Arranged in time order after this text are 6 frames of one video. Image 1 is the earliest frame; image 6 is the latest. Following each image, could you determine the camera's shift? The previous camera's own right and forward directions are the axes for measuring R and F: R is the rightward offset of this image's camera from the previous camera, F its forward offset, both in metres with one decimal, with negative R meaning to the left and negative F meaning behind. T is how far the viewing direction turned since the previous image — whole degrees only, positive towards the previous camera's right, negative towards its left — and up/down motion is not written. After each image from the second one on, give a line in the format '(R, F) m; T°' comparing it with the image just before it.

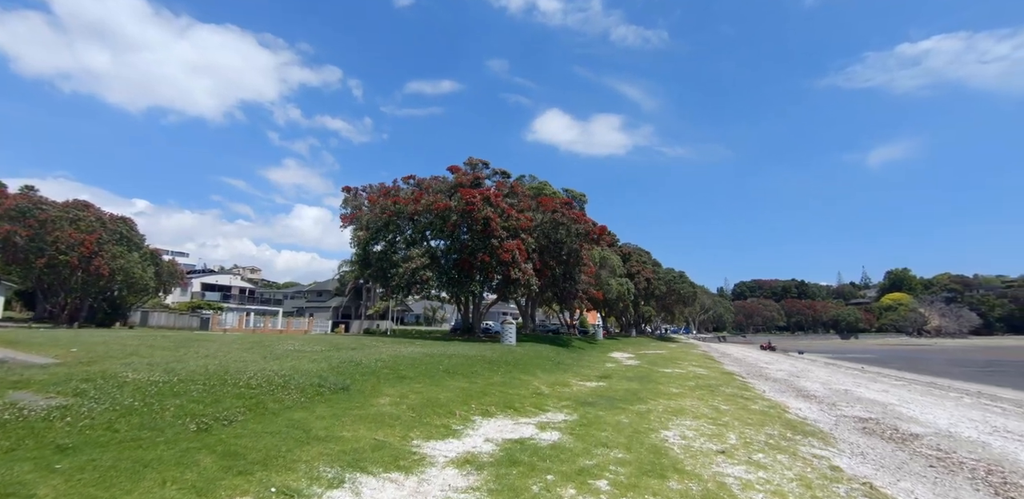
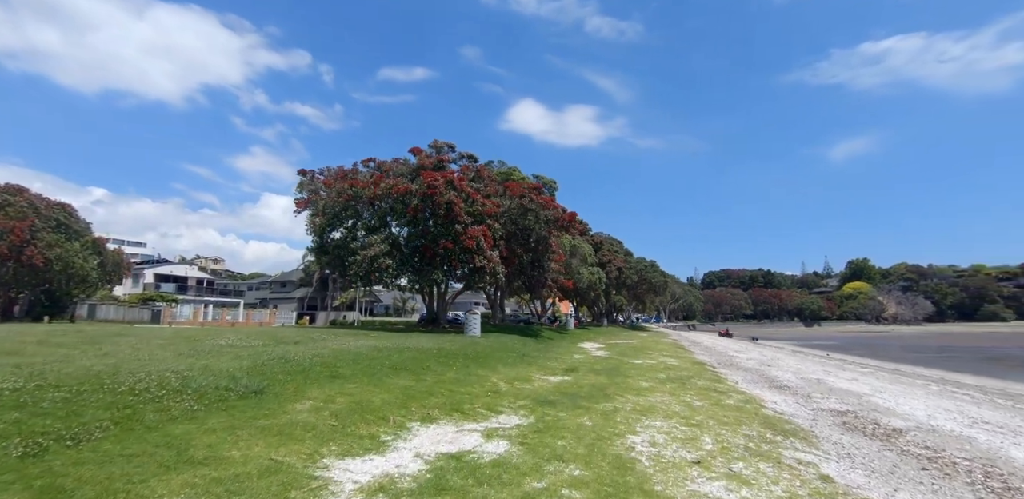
(+0.5, +1.5) m; +3°
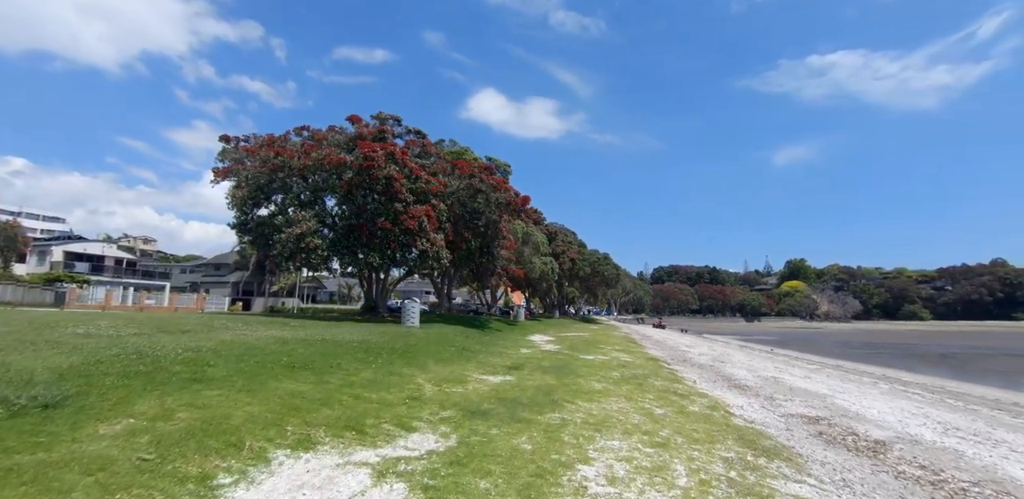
(+0.5, +2.3) m; +5°
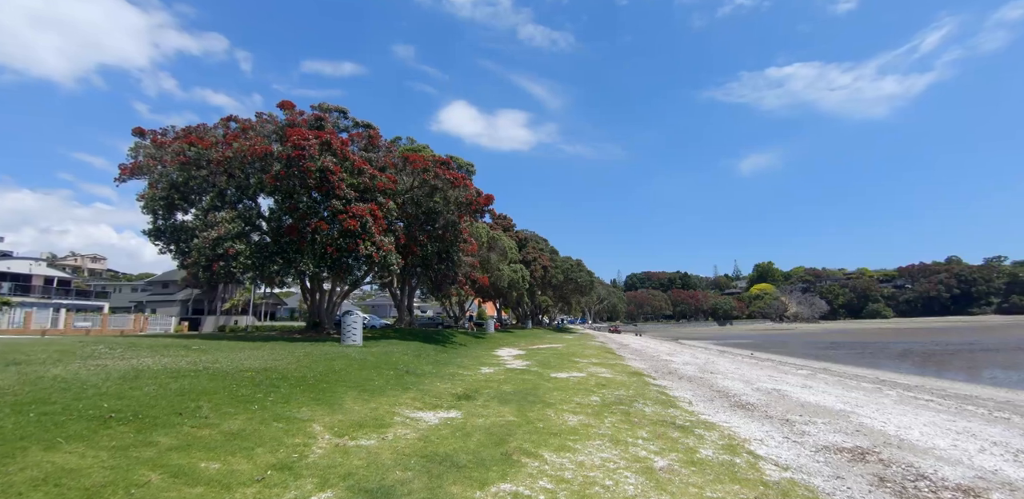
(+0.6, +3.4) m; +3°
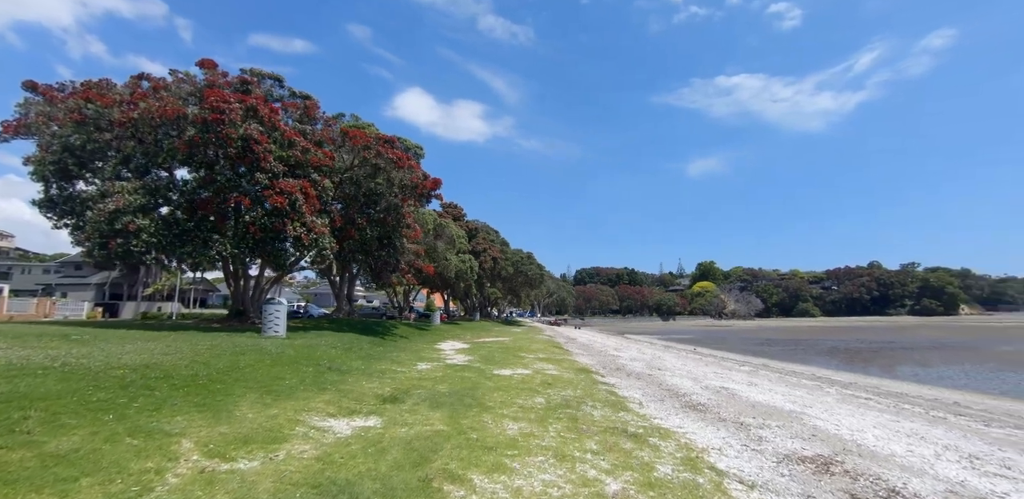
(+0.3, +1.4) m; +5°
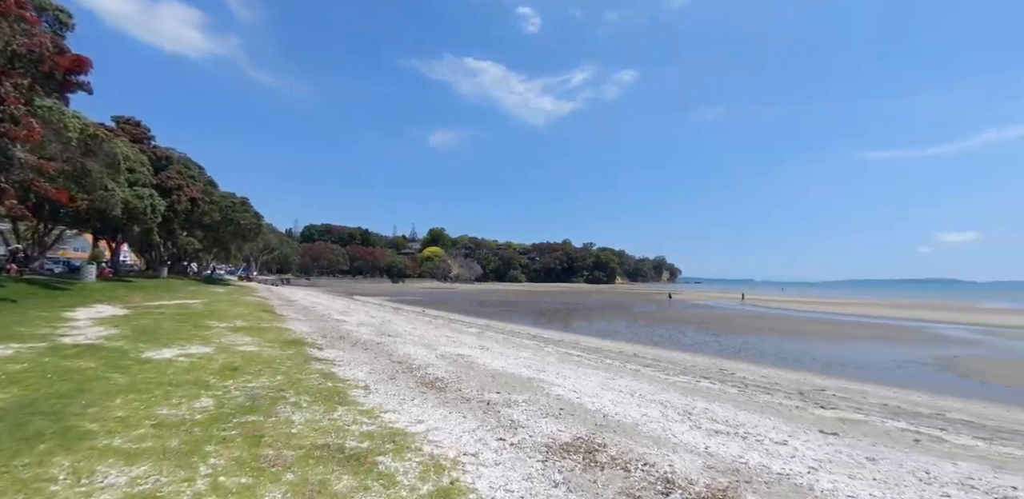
(+0.7, +3.3) m; +29°
